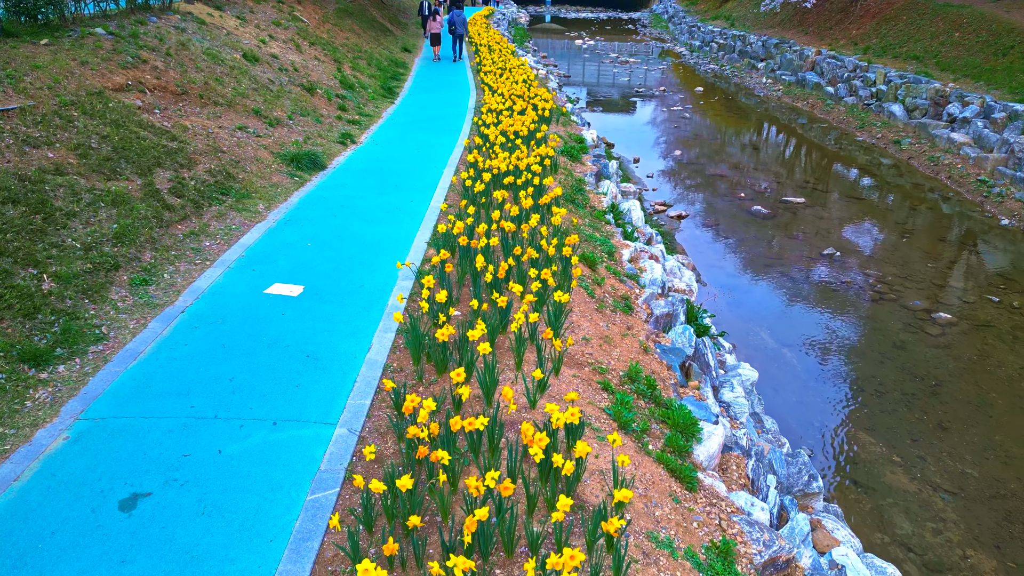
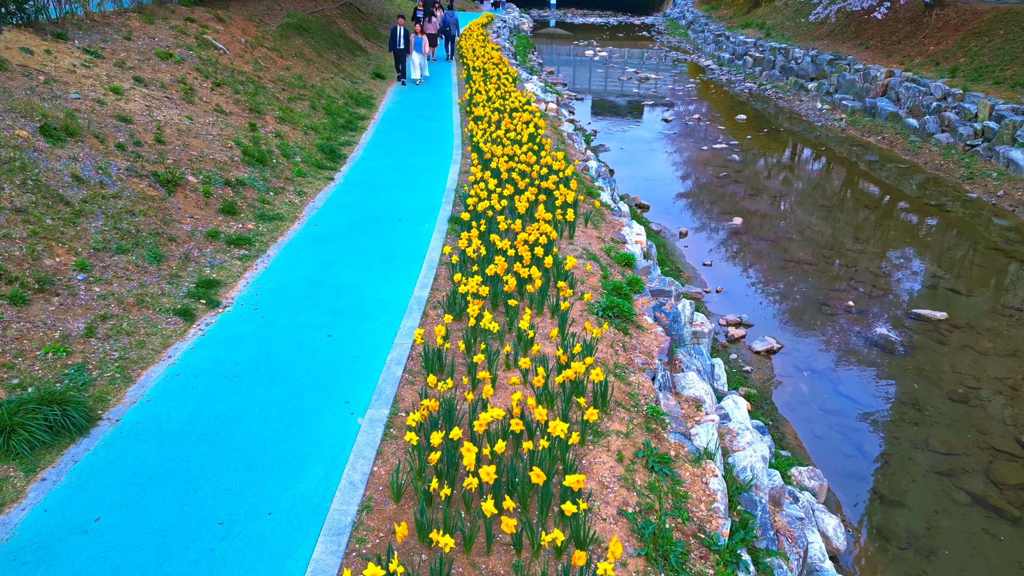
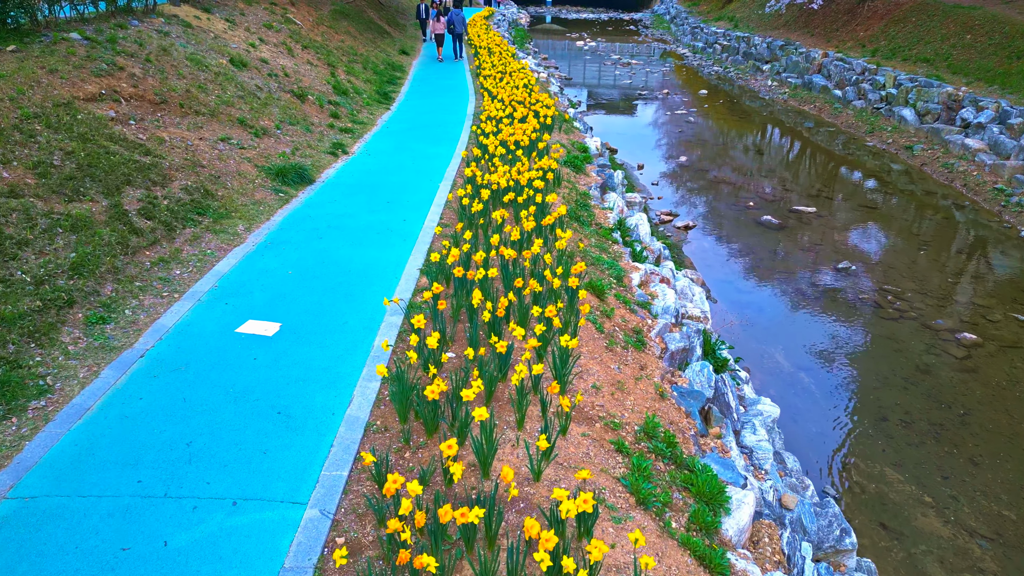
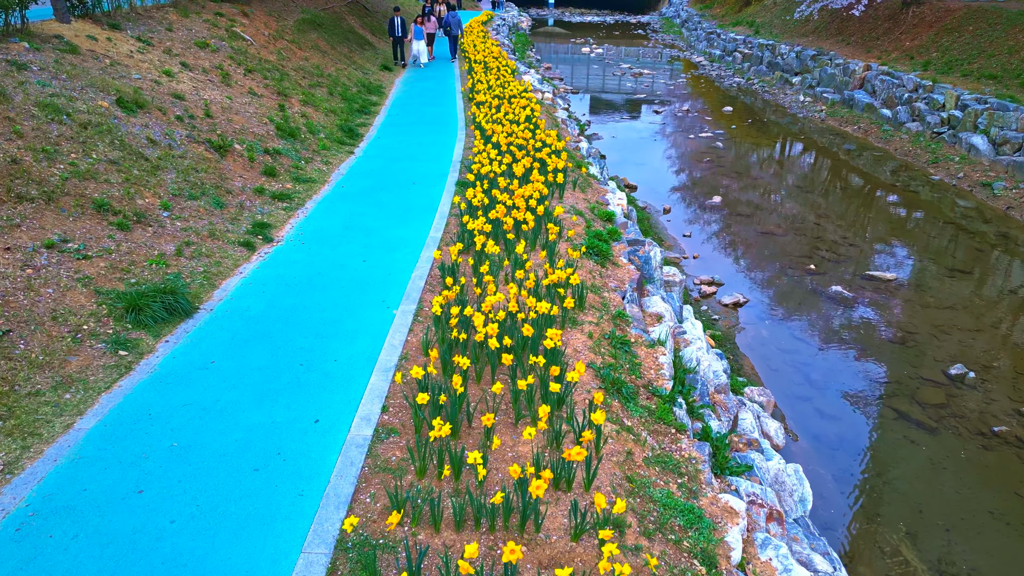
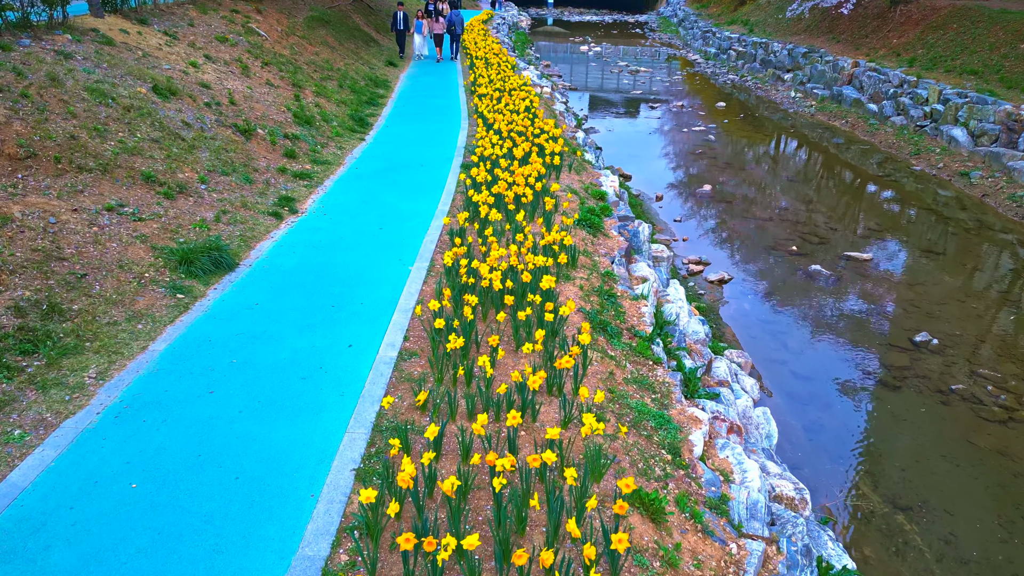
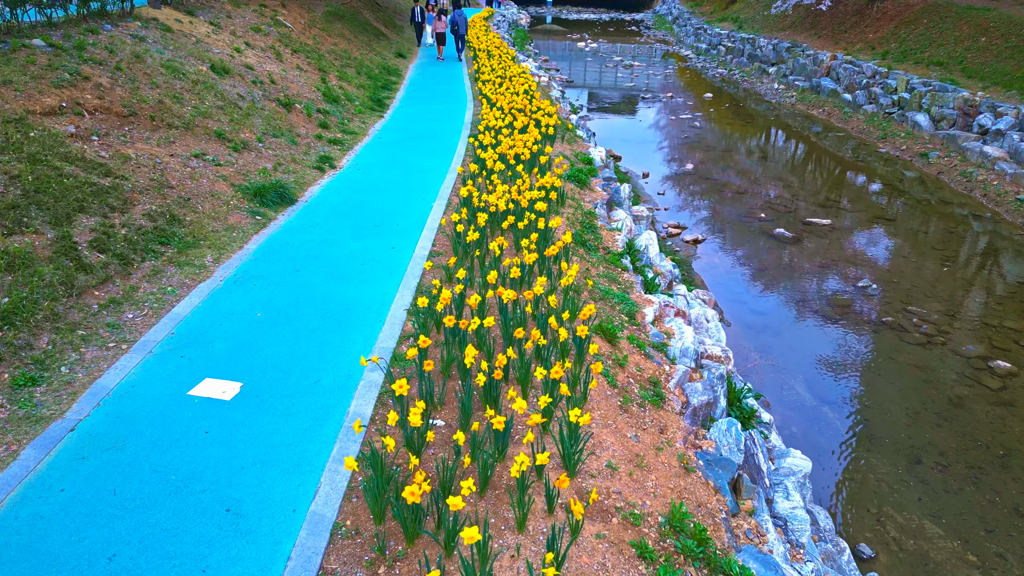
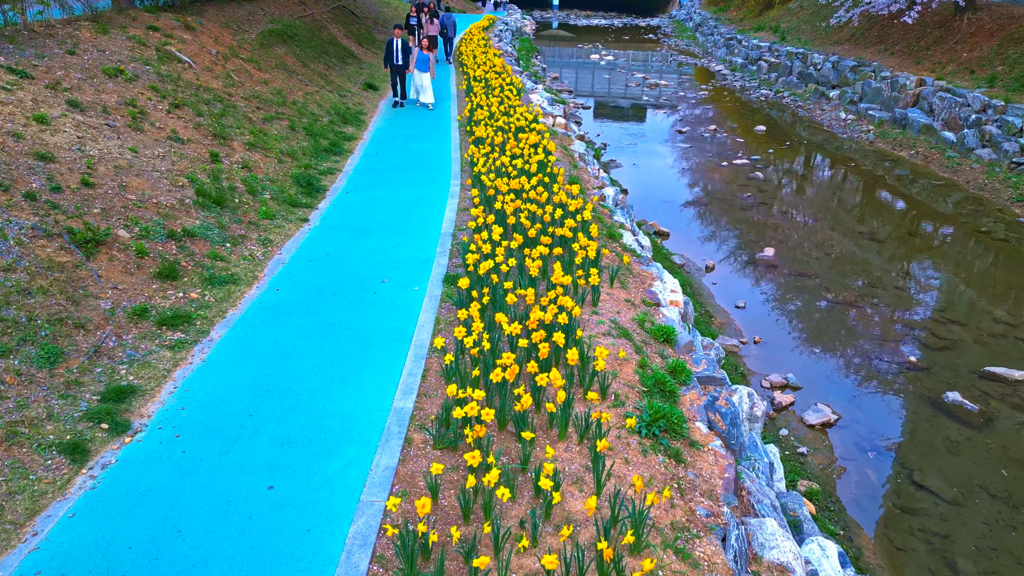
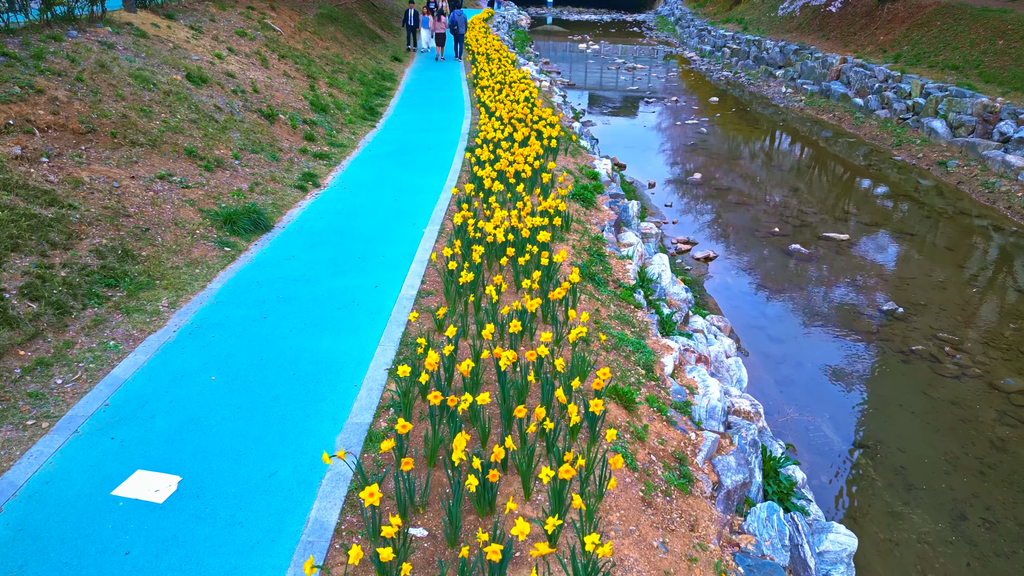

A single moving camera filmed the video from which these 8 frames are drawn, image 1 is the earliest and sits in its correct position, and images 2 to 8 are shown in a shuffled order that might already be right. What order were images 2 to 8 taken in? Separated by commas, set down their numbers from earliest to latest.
3, 6, 8, 5, 4, 2, 7
